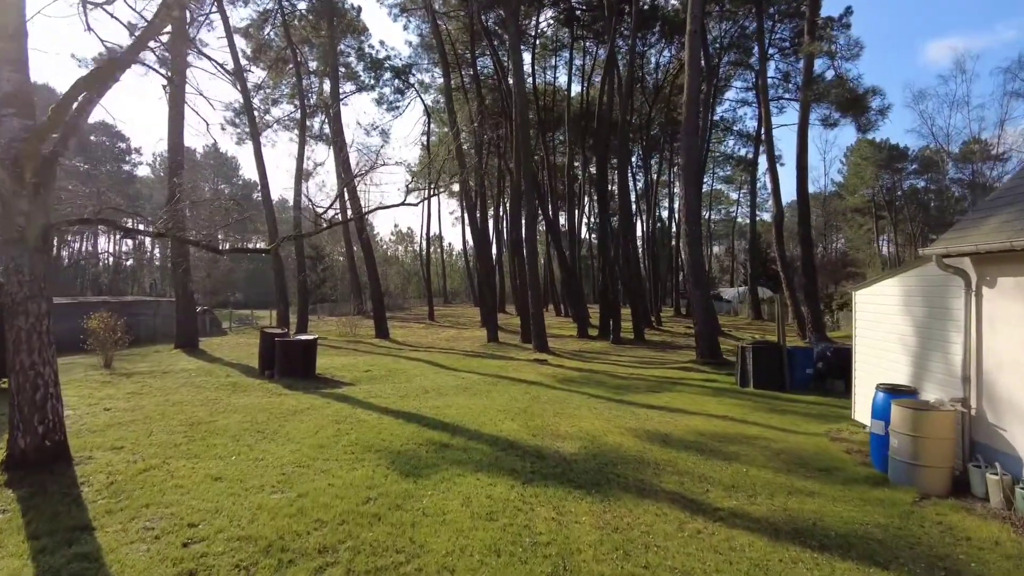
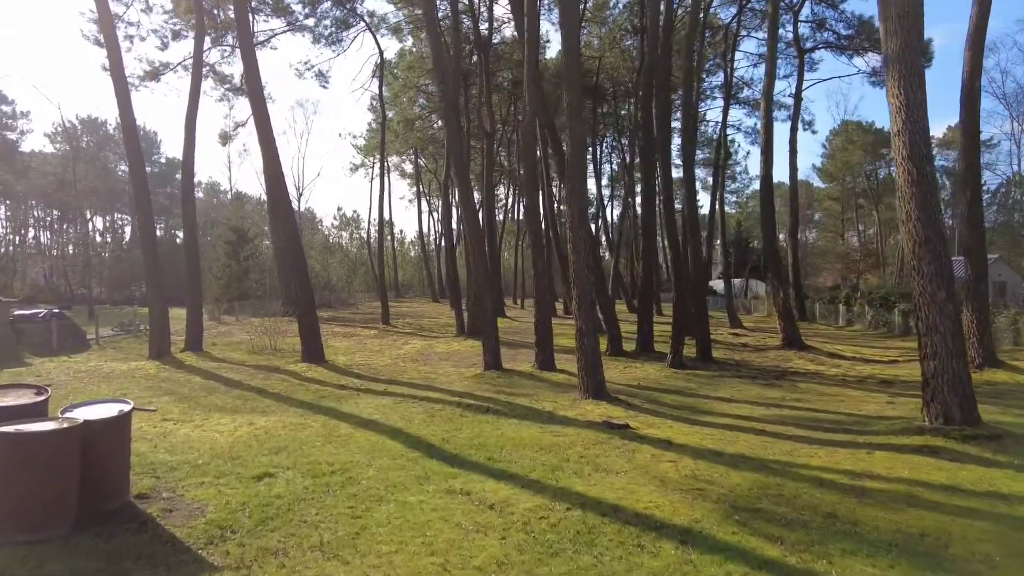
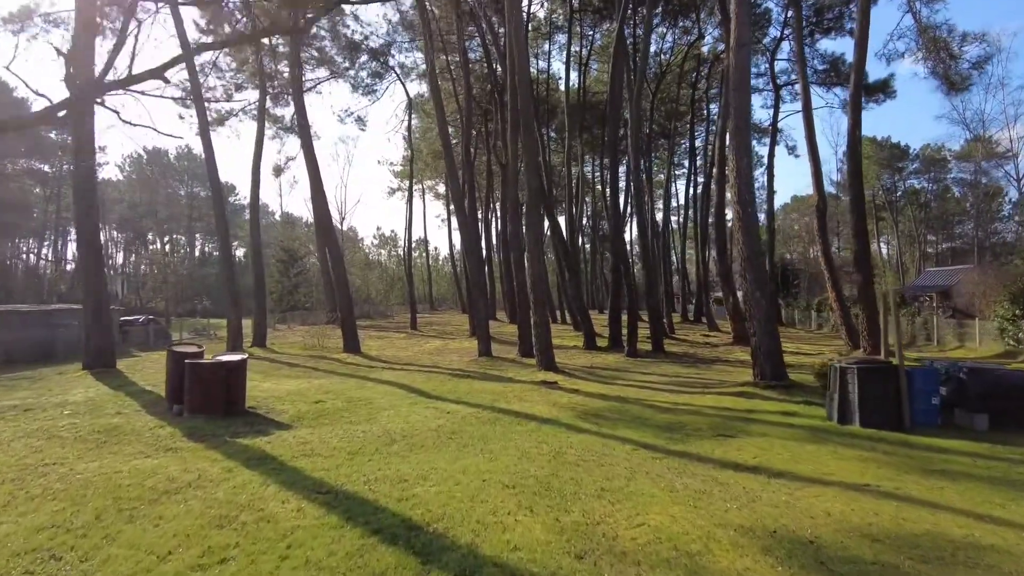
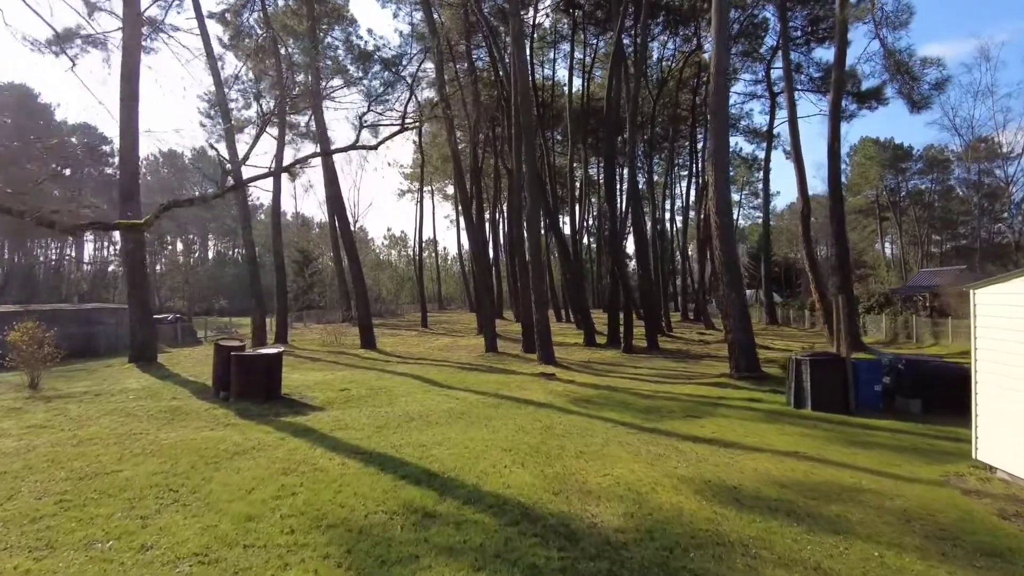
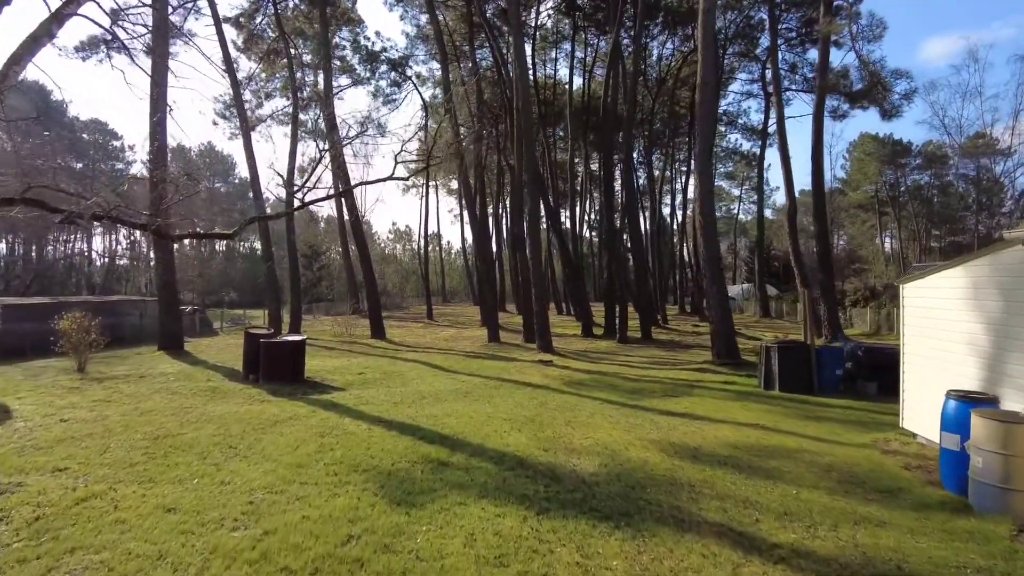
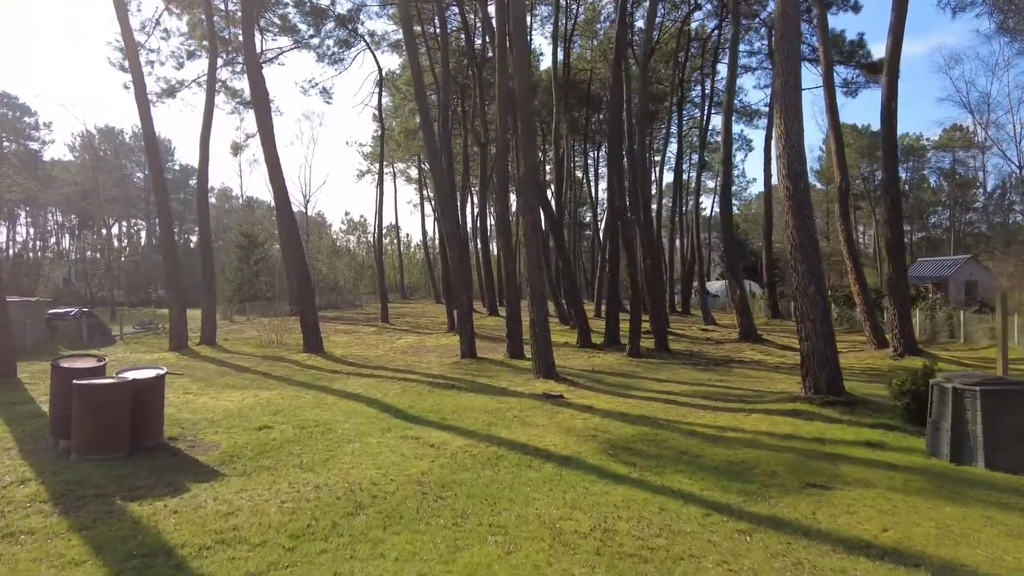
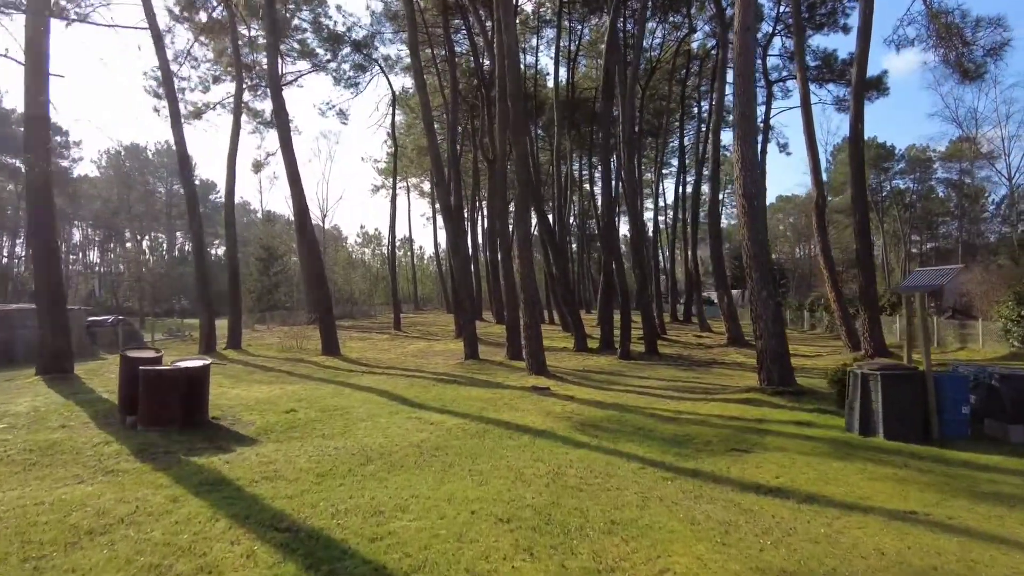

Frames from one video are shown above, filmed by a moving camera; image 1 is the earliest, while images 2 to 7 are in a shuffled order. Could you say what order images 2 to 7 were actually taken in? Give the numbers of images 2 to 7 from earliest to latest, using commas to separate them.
5, 4, 3, 7, 6, 2
